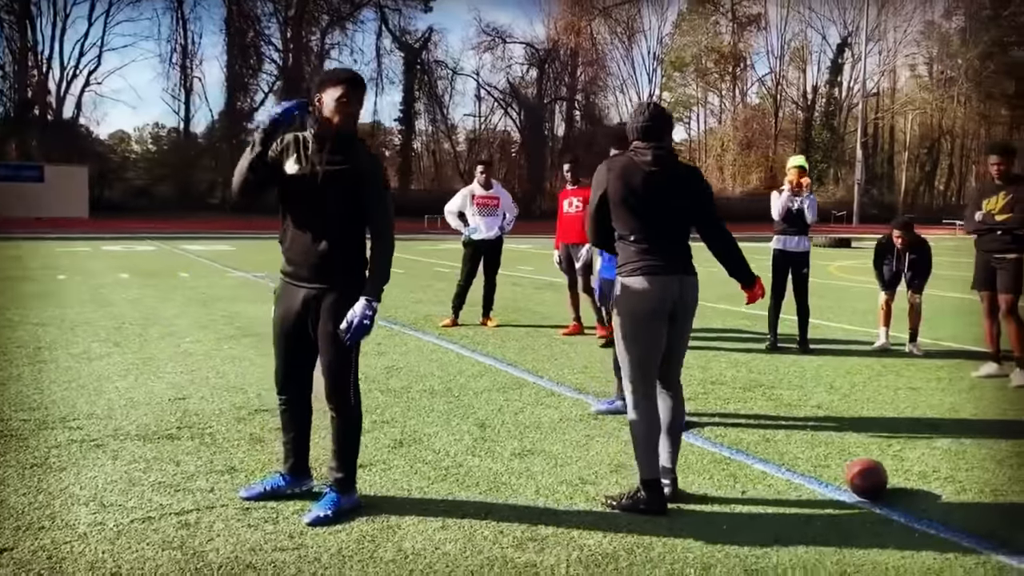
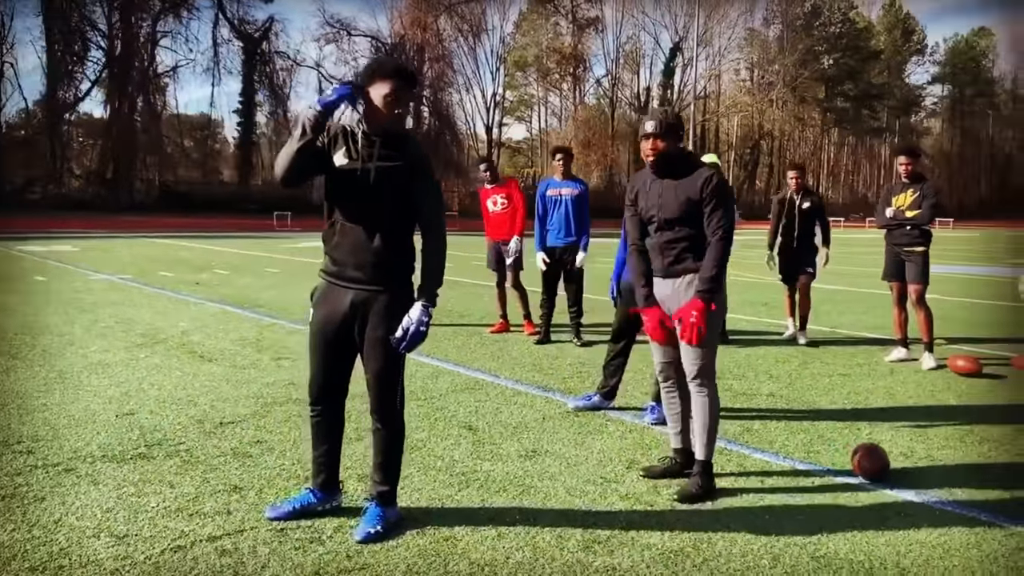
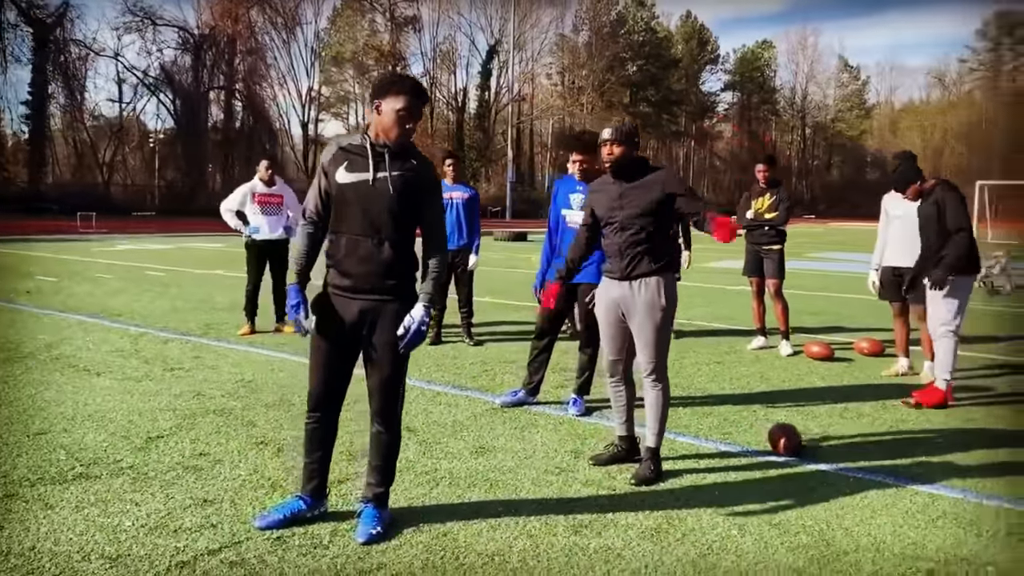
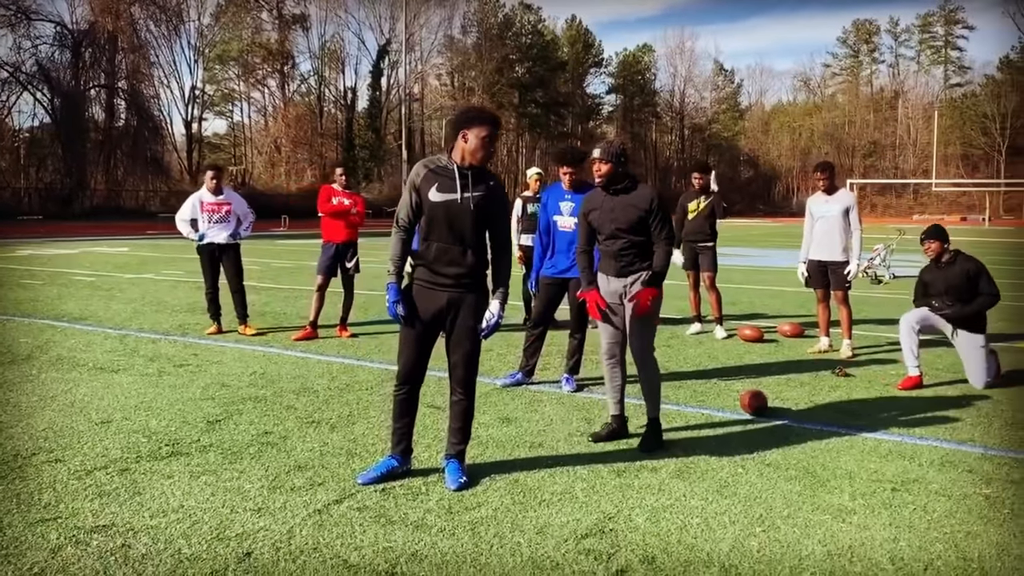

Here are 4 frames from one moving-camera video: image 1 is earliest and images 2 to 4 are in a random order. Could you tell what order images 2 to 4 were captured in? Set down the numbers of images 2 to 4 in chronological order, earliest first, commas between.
2, 3, 4
